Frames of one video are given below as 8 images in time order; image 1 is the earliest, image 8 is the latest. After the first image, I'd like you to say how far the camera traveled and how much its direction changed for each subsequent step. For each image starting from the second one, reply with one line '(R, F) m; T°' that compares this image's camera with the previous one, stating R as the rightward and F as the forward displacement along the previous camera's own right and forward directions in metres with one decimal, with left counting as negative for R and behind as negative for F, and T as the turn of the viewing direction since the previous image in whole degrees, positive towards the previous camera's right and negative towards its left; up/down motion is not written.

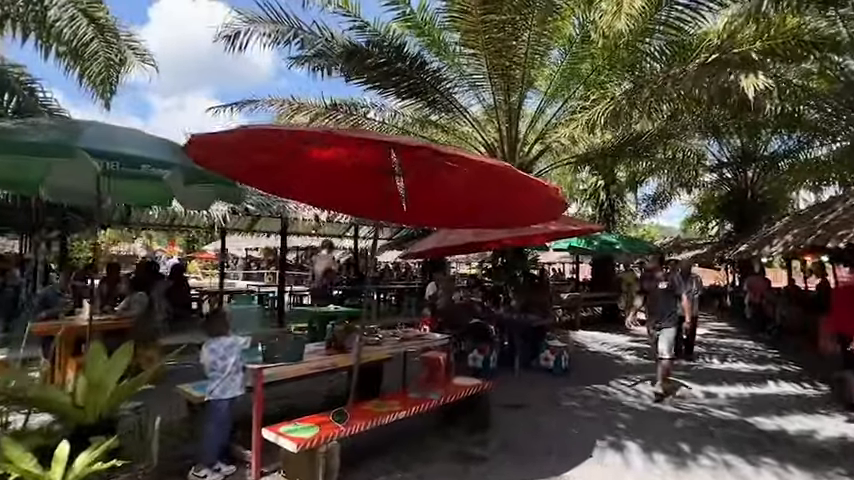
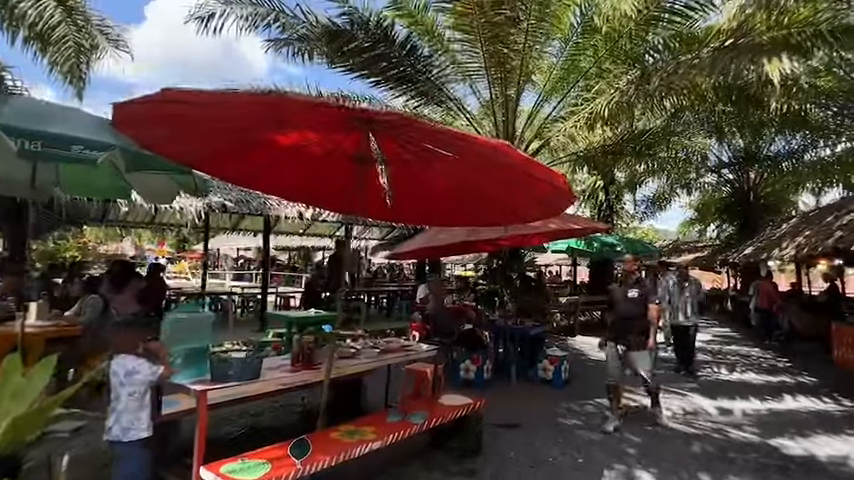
(+0.1, +0.7) m; 0°
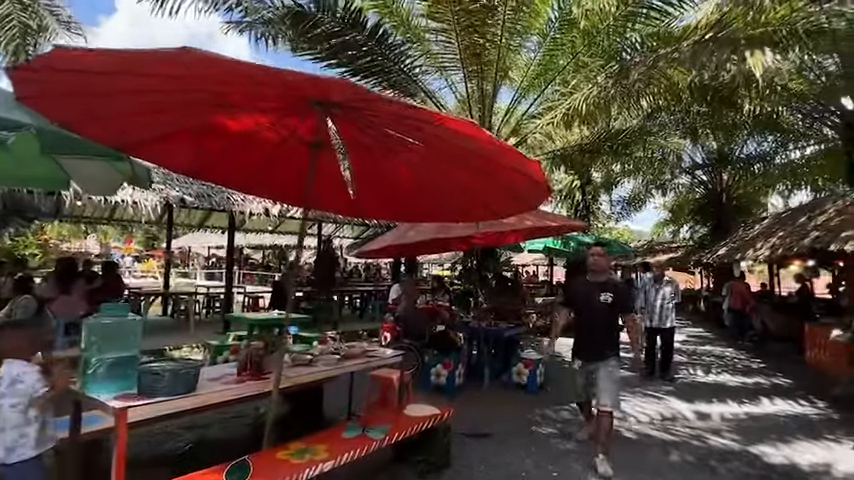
(+0.1, +0.4) m; +3°
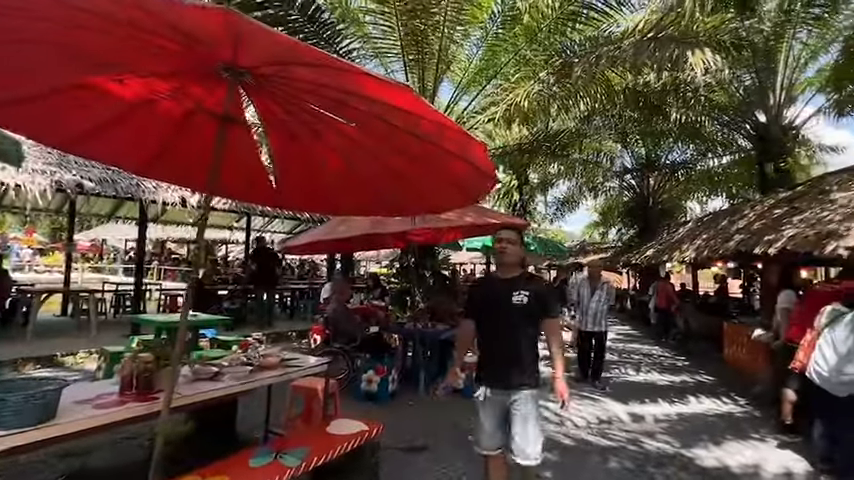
(+0.1, +0.5) m; +7°
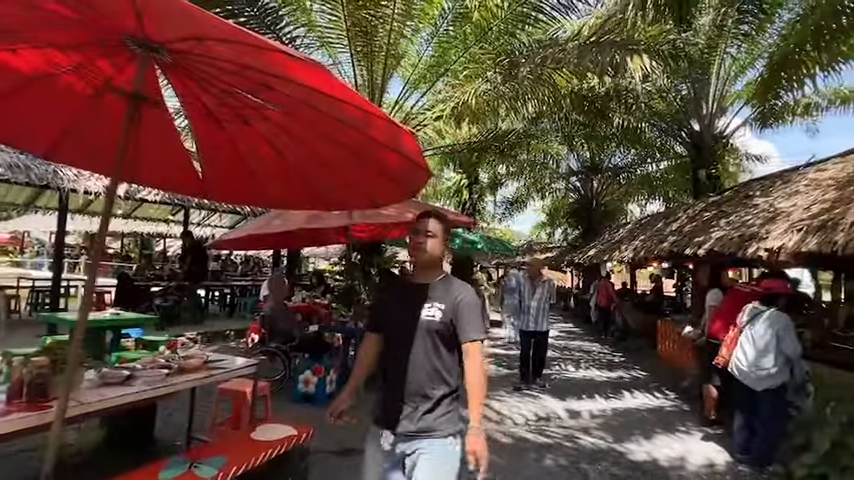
(+0.1, +0.1) m; +6°
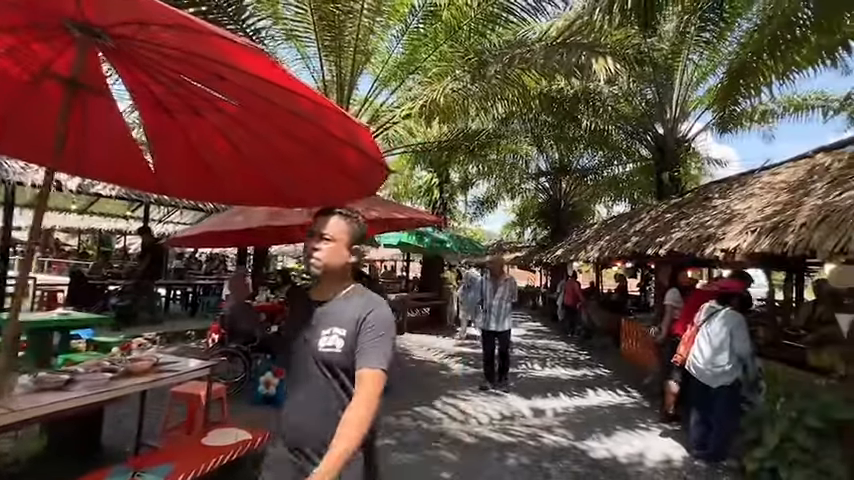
(+0.1, +0.1) m; +3°
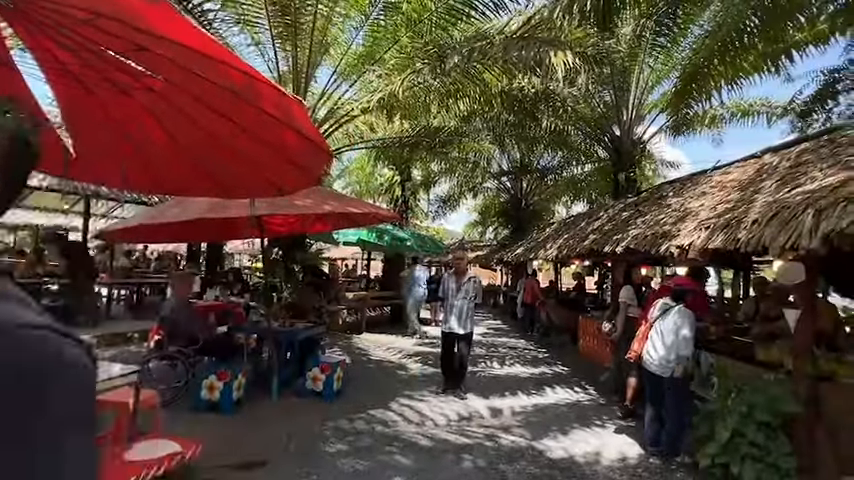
(+0.1, +0.2) m; +4°
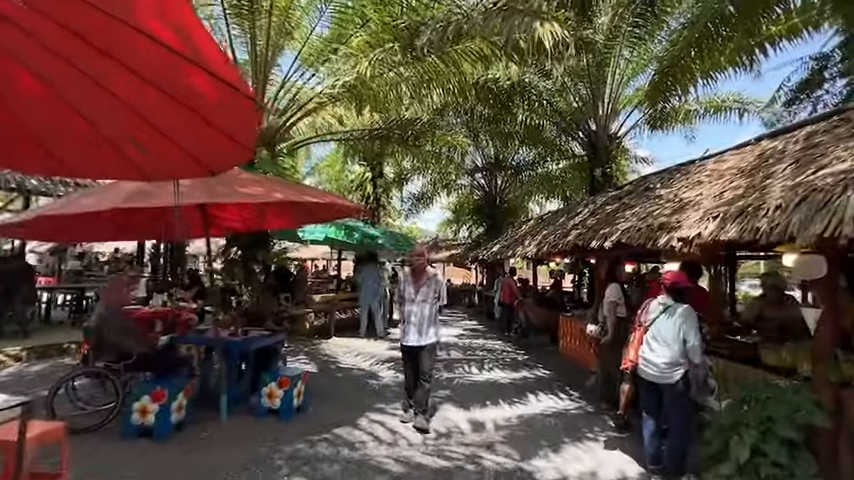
(0.0, +0.8) m; +3°
